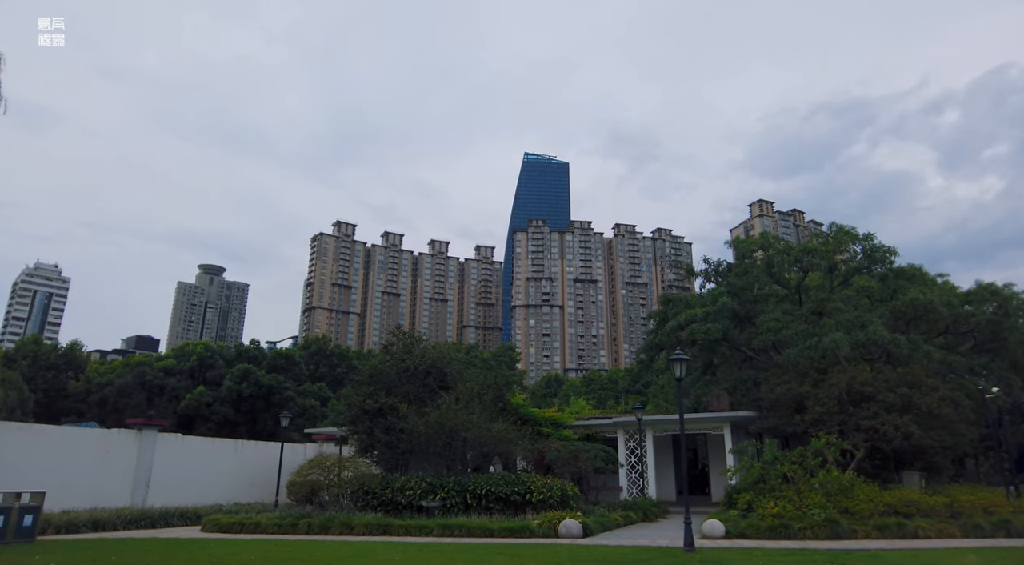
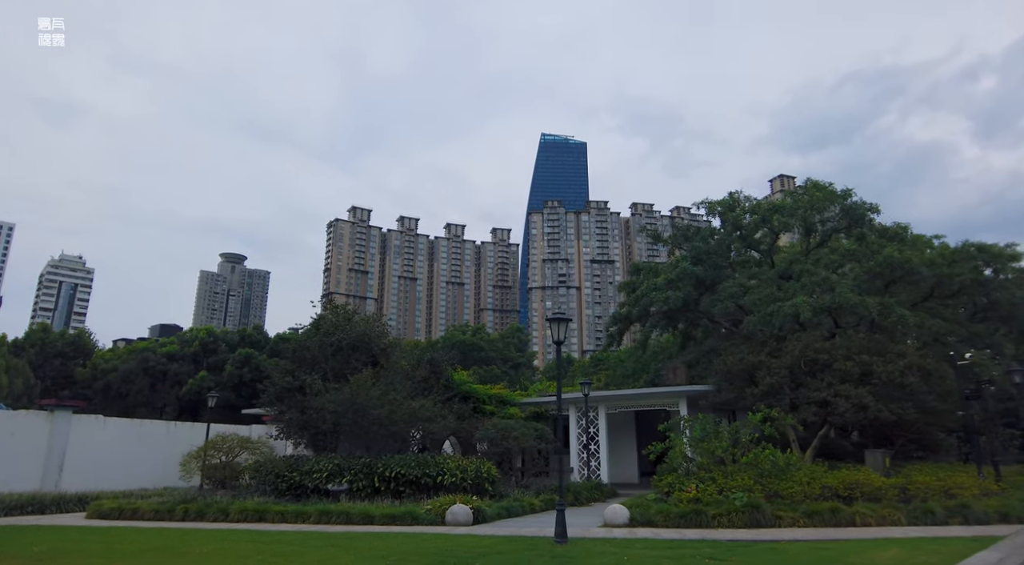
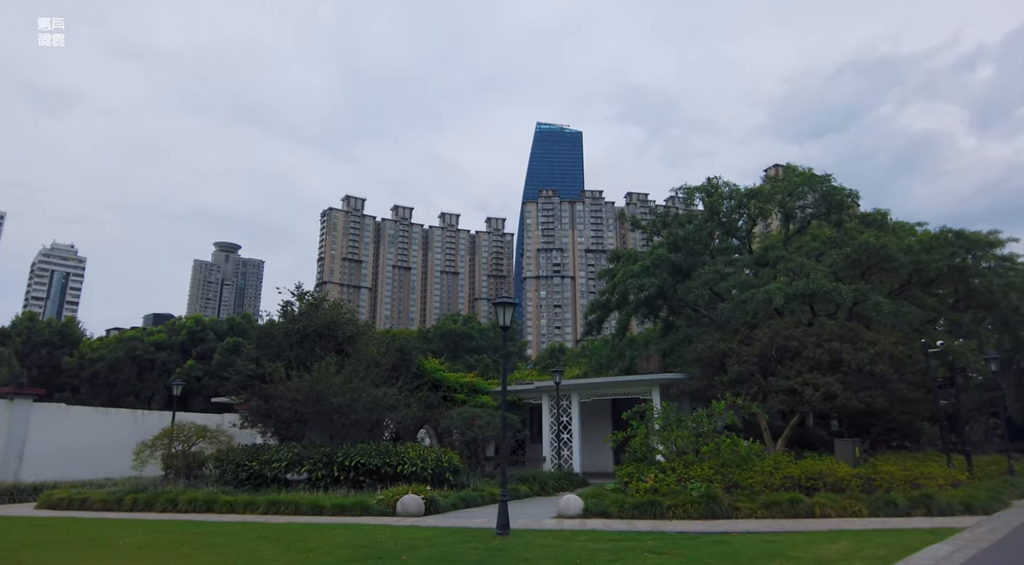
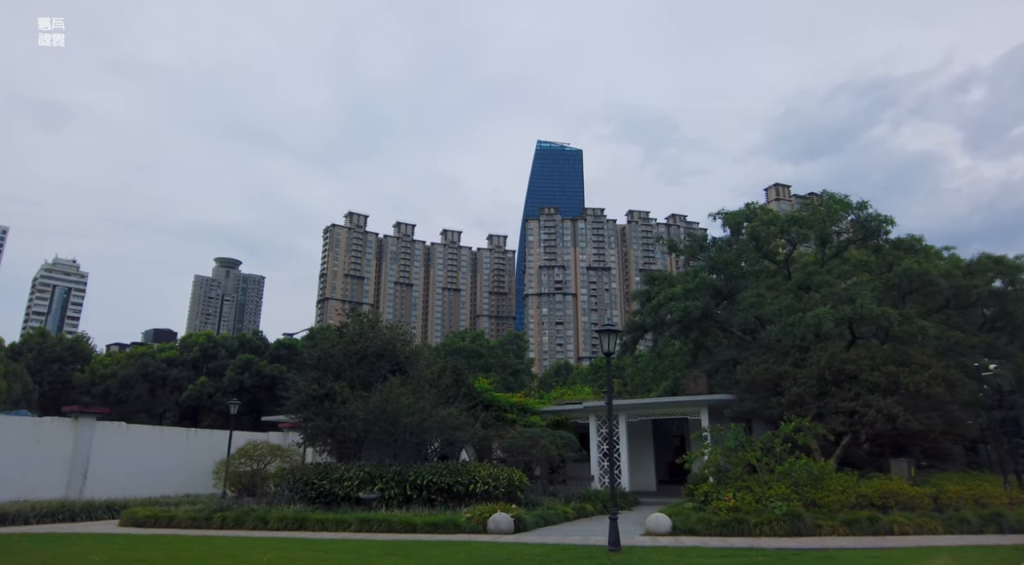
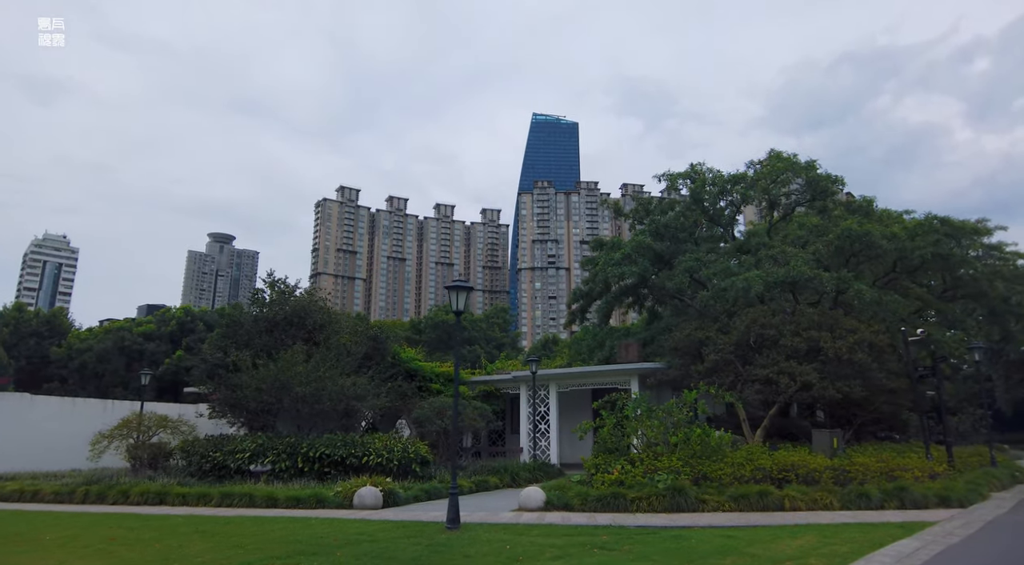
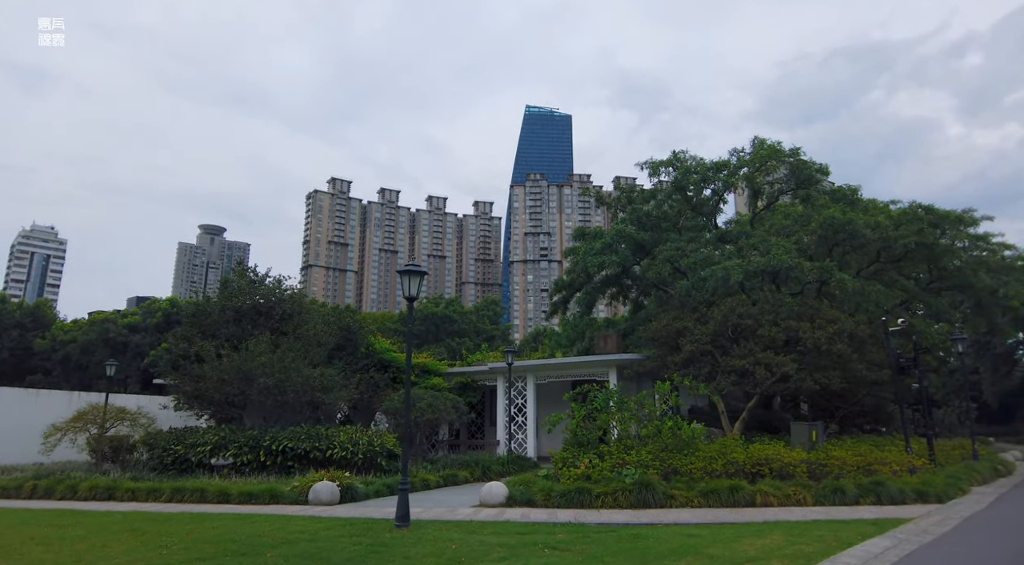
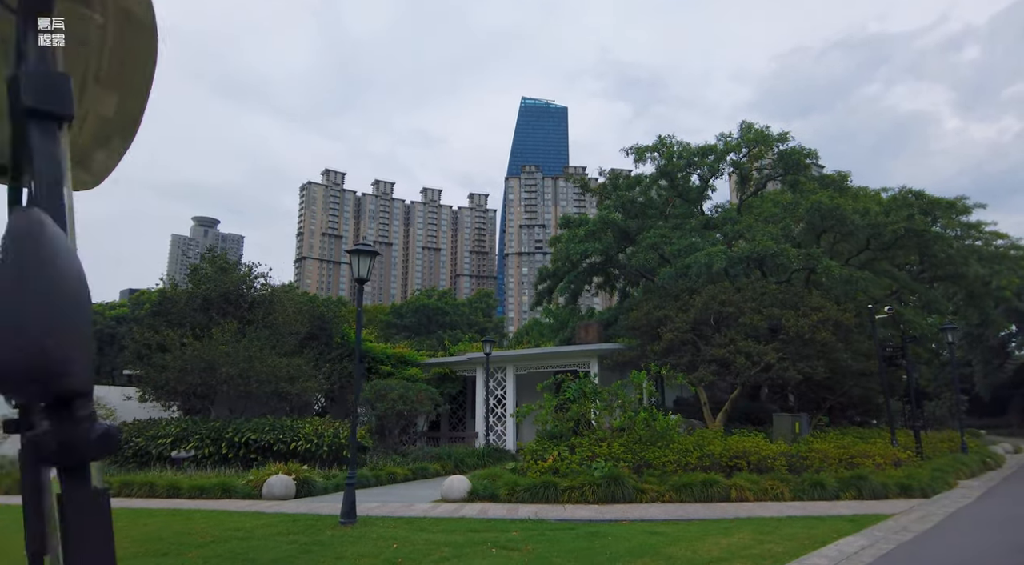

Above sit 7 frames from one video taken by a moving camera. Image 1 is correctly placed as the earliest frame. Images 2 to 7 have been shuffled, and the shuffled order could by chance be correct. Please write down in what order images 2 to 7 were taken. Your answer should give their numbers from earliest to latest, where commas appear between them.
4, 2, 3, 5, 6, 7
